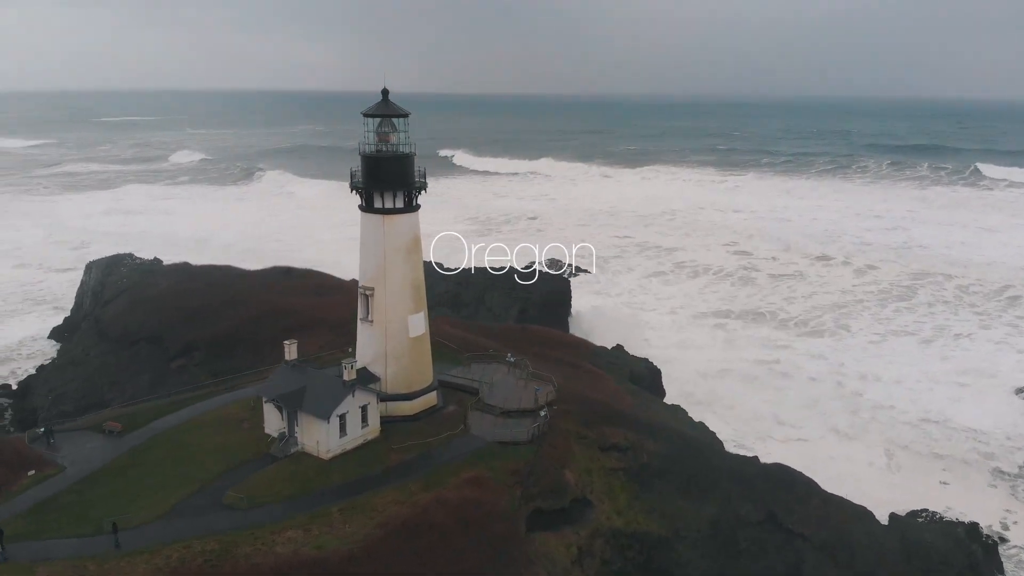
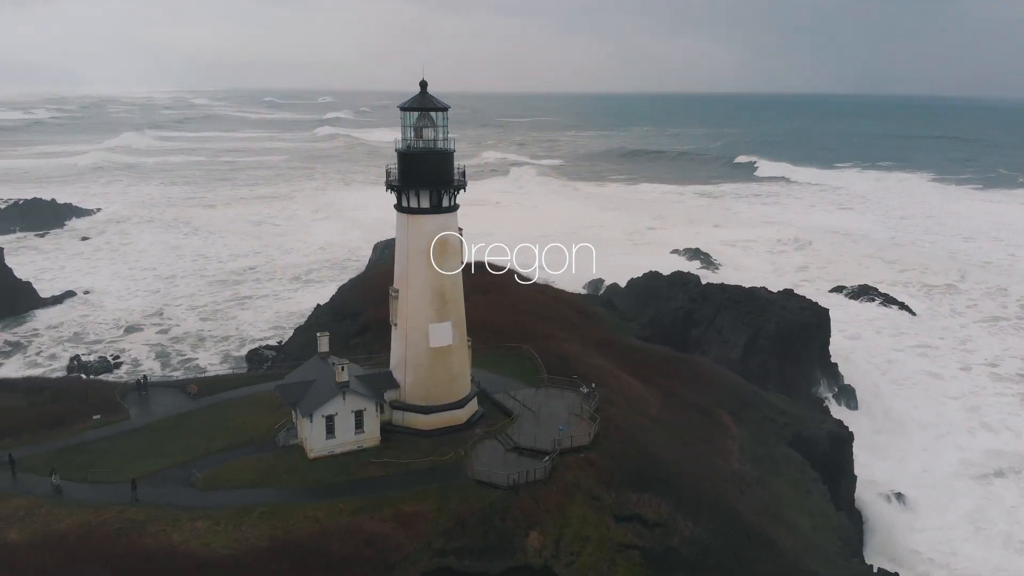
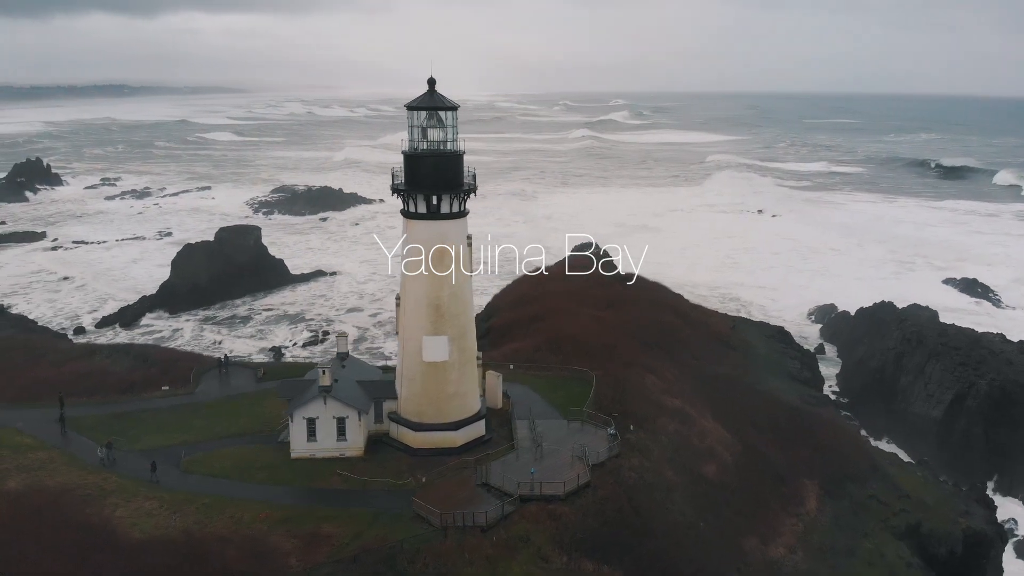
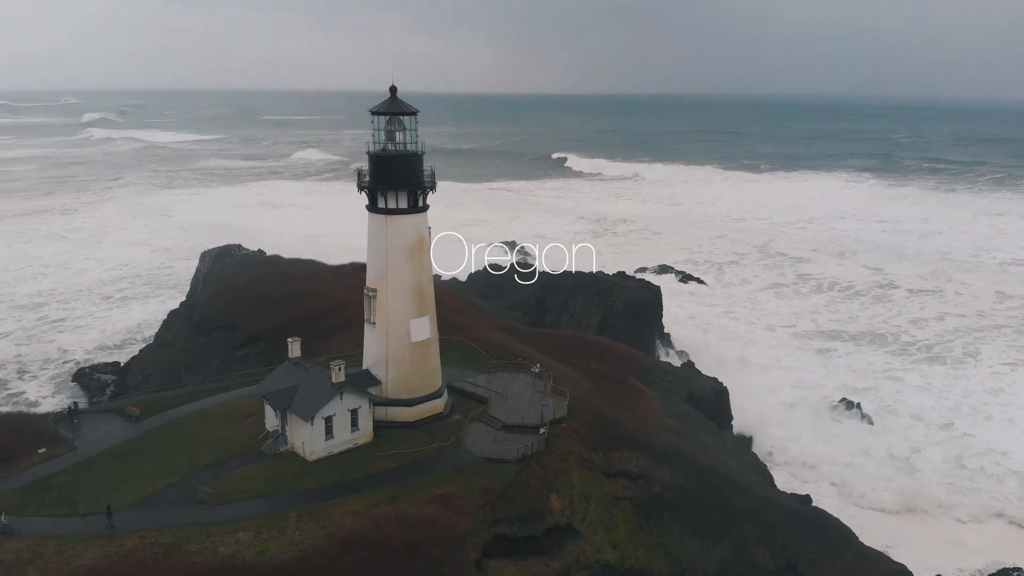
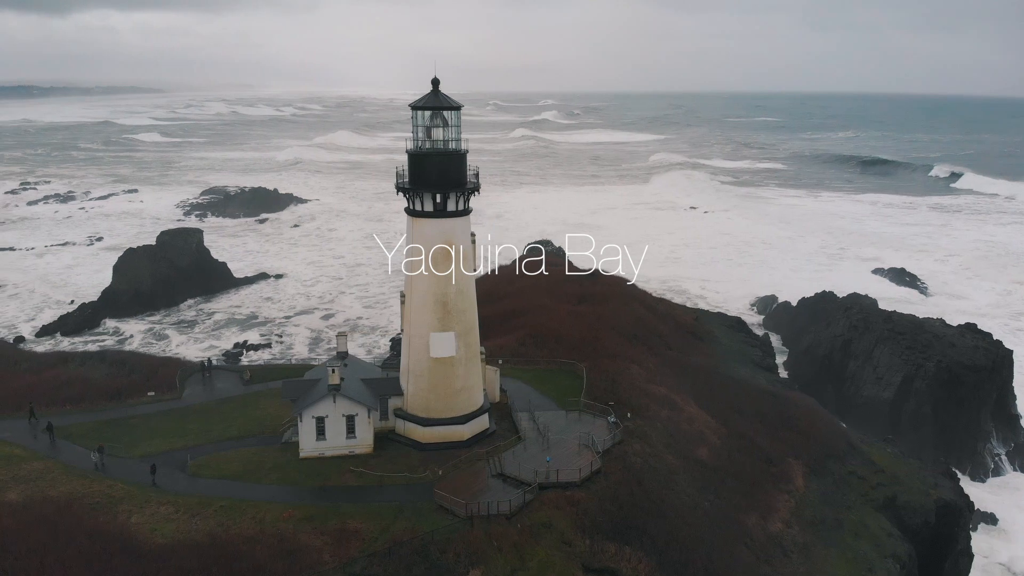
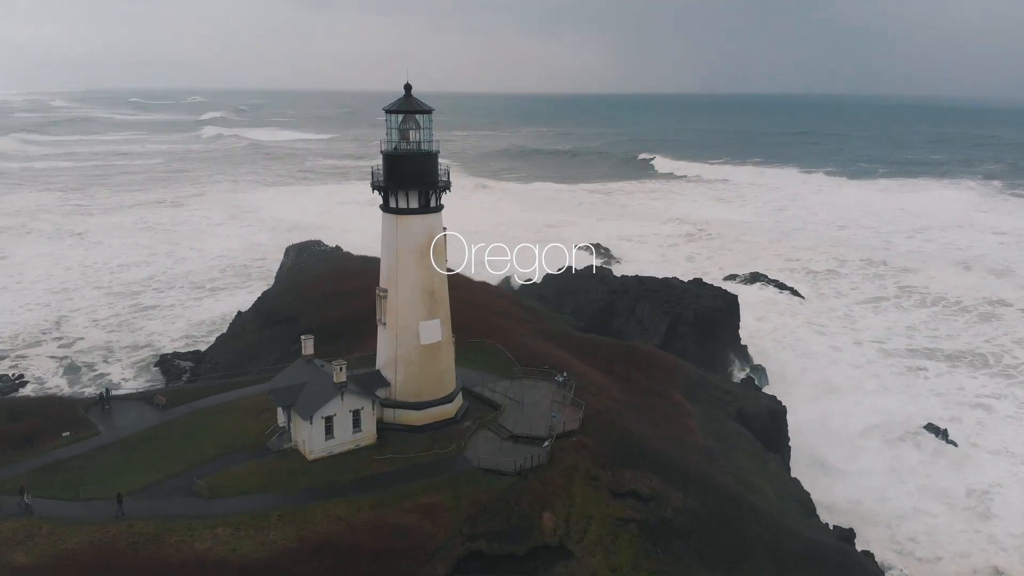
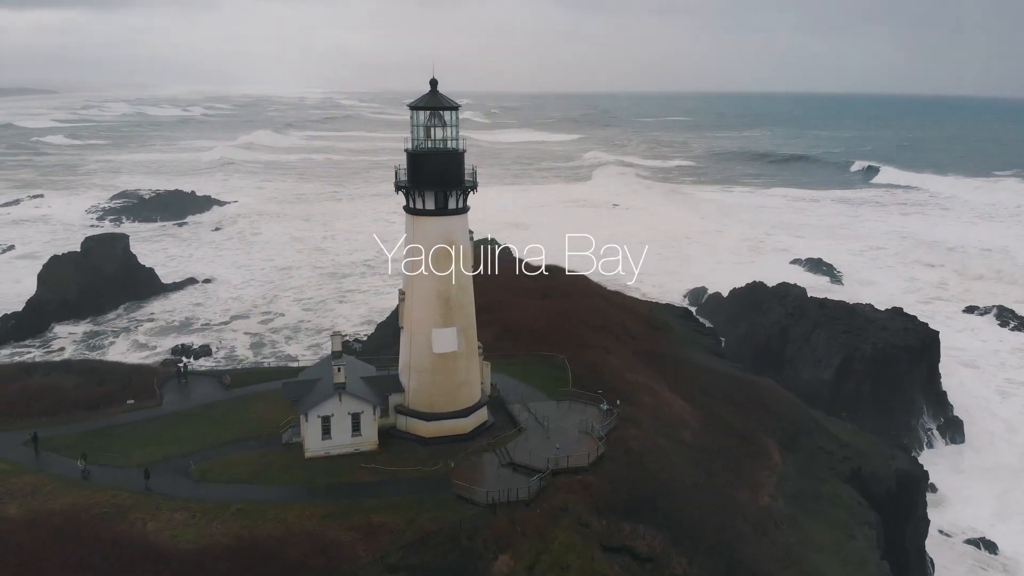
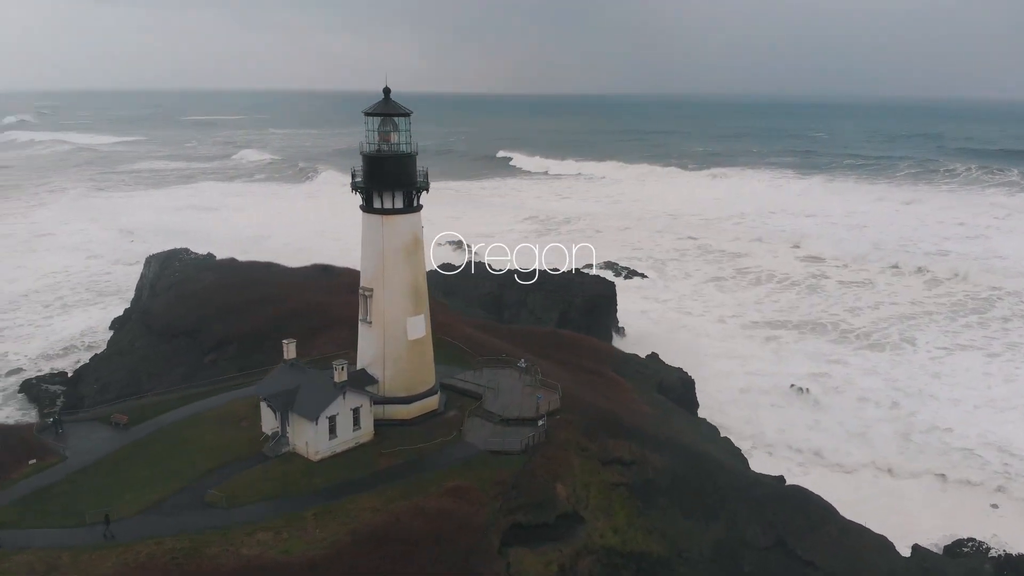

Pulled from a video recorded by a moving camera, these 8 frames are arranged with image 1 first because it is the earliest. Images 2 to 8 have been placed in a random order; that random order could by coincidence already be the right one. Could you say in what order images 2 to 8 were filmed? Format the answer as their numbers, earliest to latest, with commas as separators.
8, 4, 6, 2, 7, 5, 3
